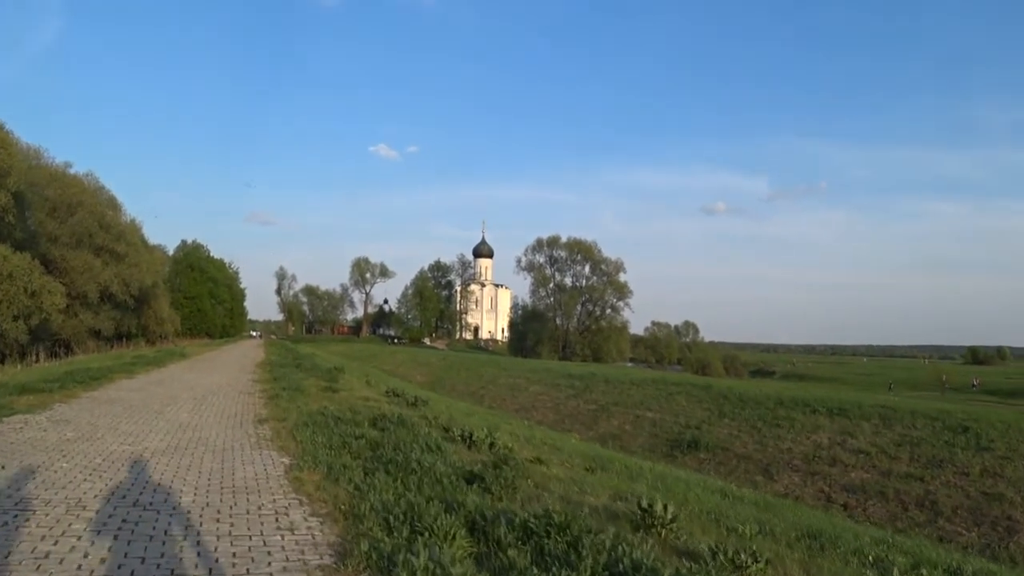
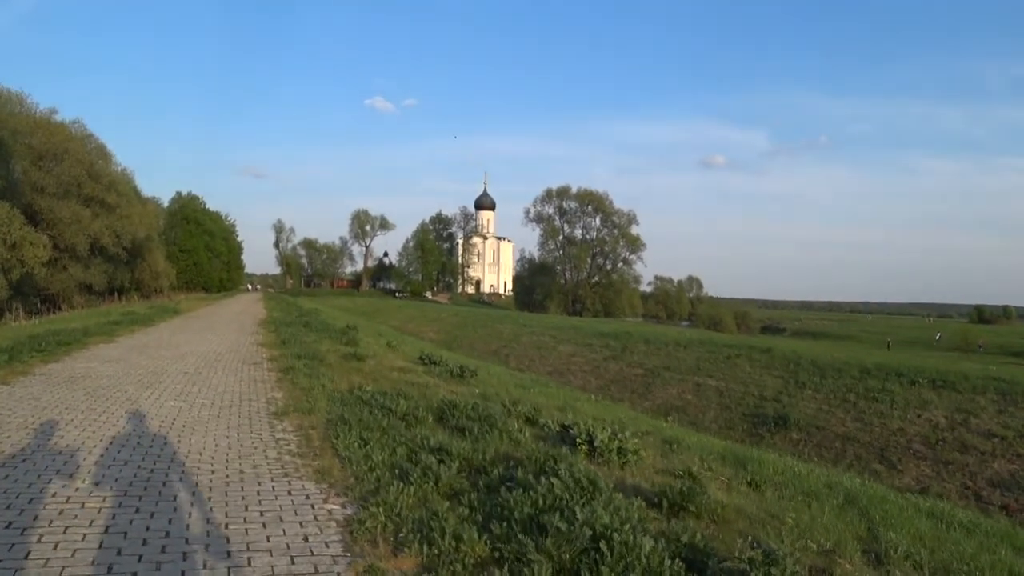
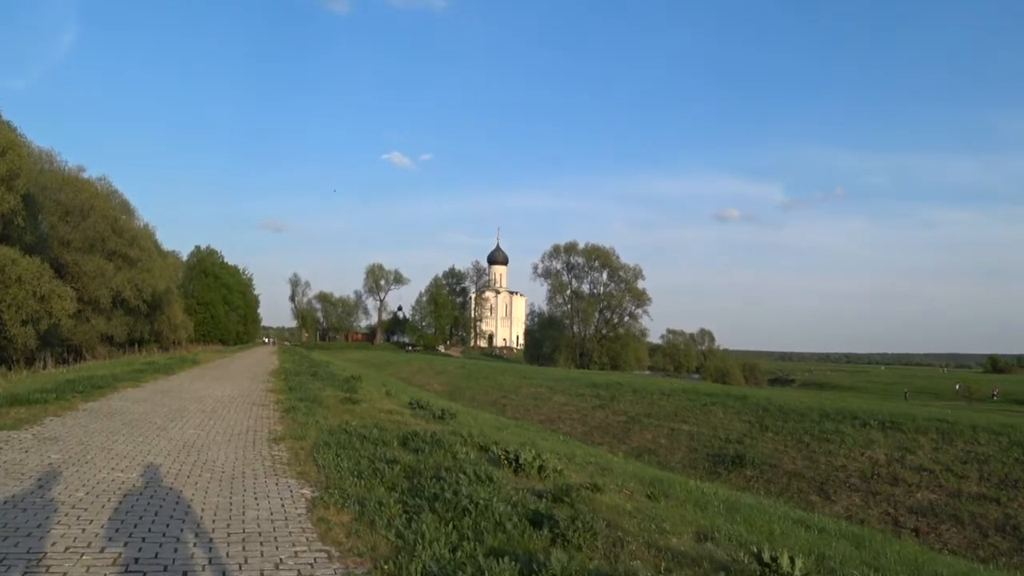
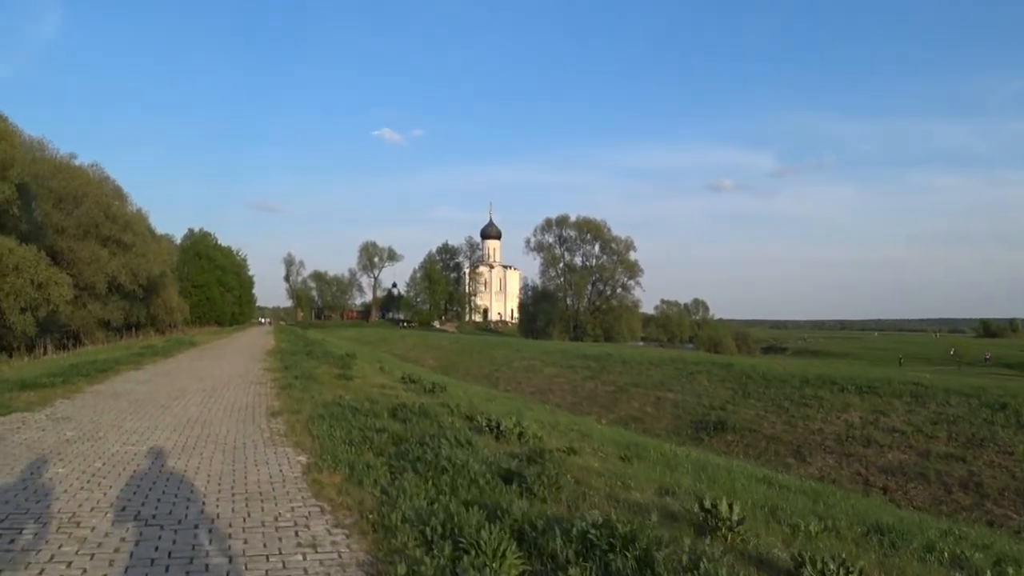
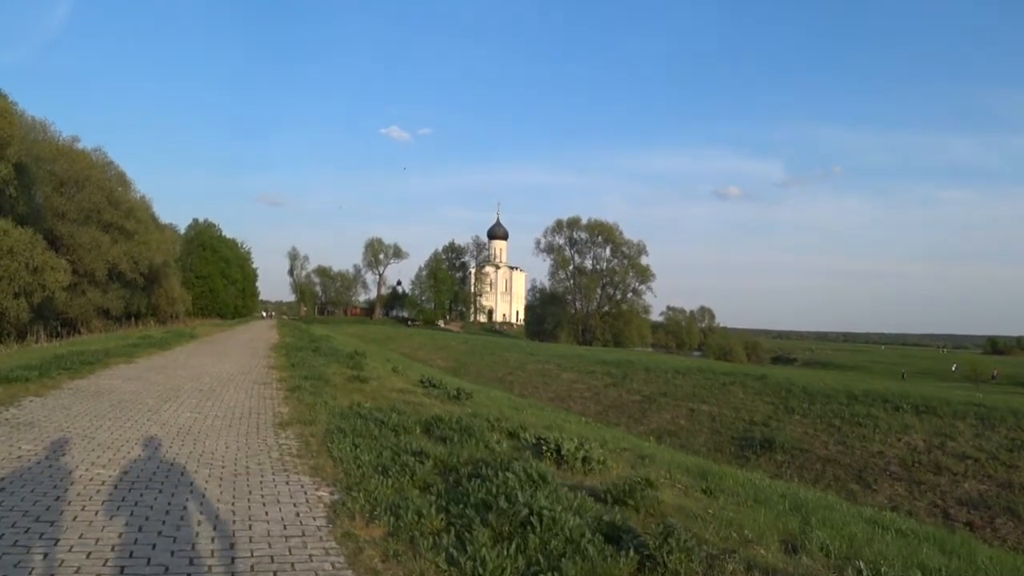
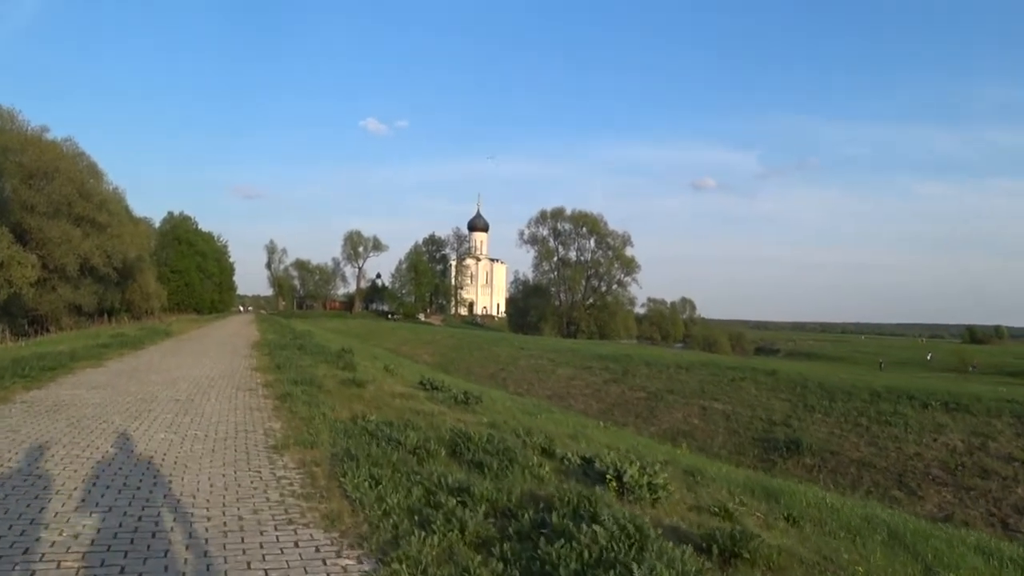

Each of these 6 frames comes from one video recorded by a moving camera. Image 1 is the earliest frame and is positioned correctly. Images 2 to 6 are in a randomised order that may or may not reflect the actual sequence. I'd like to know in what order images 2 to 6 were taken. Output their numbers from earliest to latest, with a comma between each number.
4, 3, 5, 2, 6
